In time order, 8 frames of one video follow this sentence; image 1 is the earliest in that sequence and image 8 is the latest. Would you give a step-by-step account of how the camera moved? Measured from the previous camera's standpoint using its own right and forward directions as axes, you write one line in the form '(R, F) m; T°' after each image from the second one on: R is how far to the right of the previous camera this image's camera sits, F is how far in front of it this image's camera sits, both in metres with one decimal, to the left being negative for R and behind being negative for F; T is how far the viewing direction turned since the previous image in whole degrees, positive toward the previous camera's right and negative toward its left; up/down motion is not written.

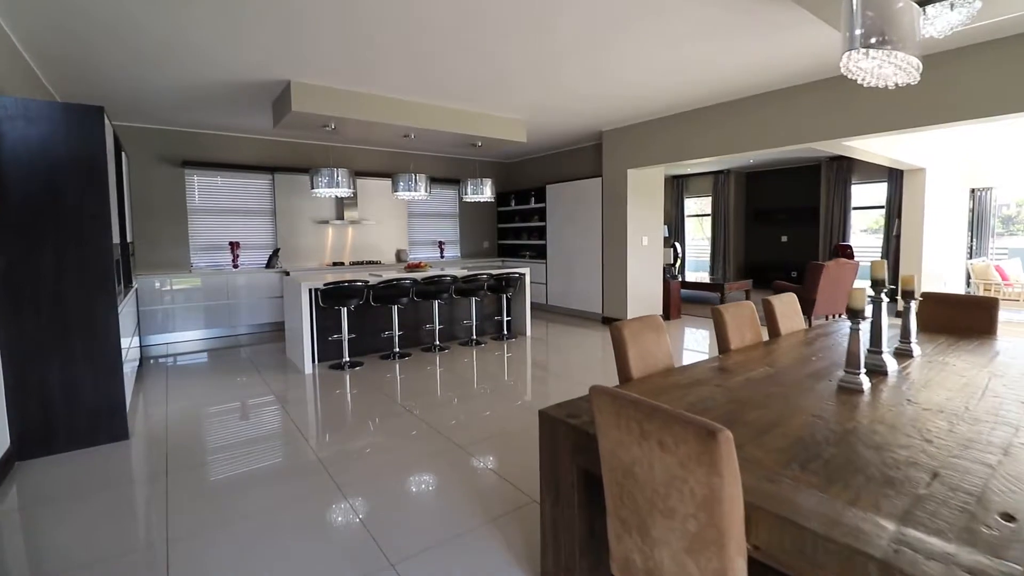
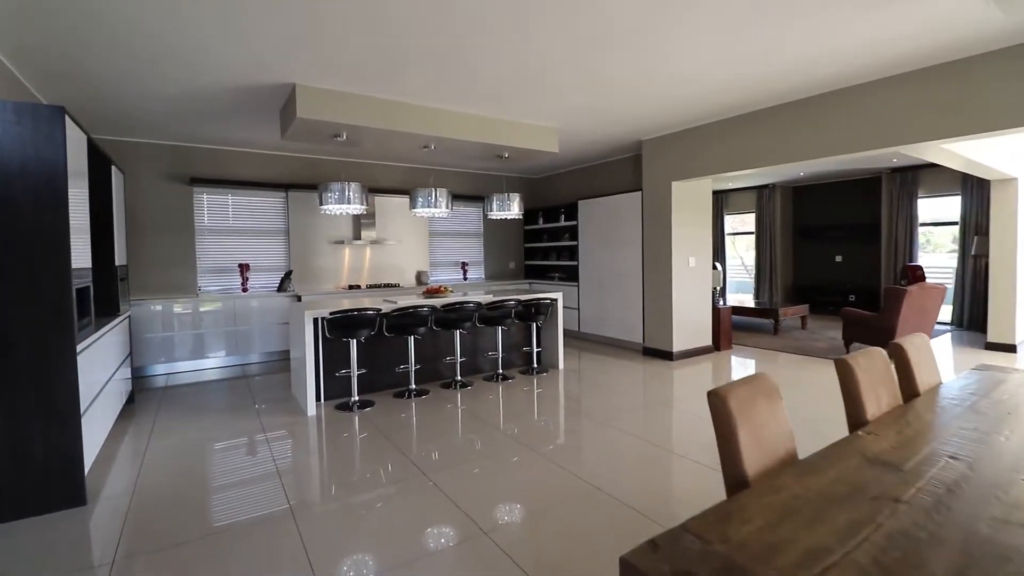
(-0.1, +0.6) m; -3°
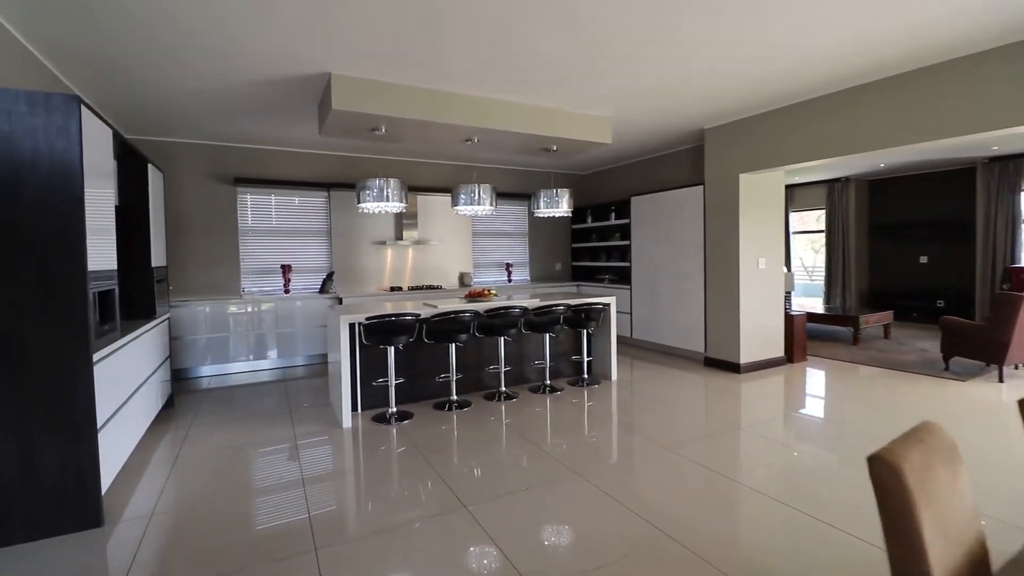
(-0.1, +0.4) m; -5°
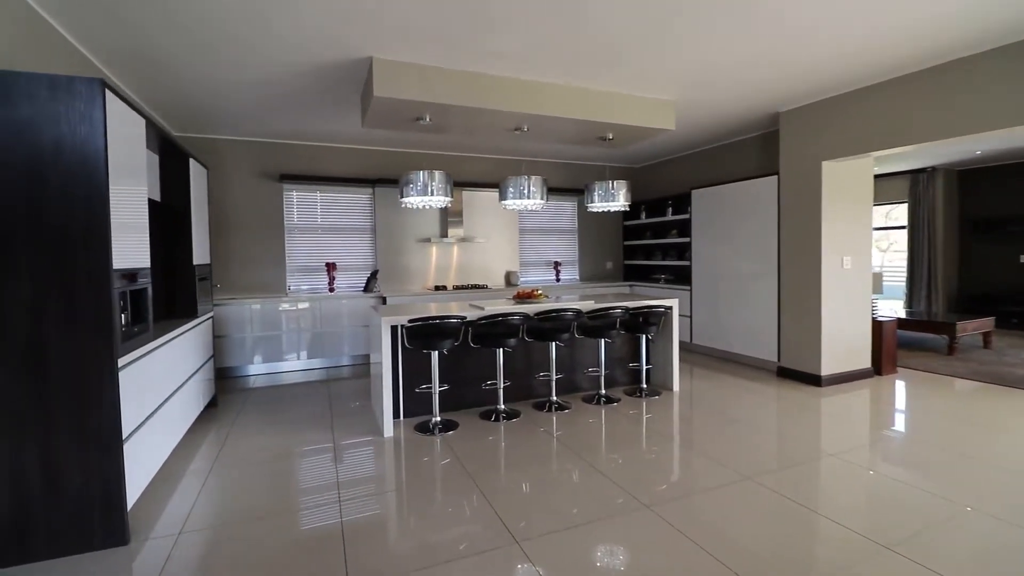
(-0.1, +0.3) m; -5°
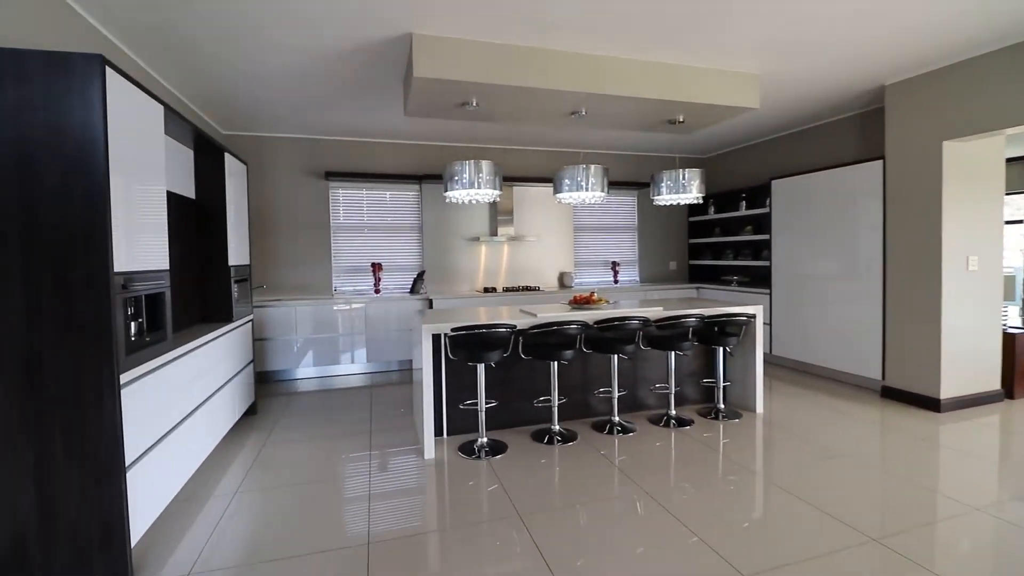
(0.0, +0.4) m; -6°
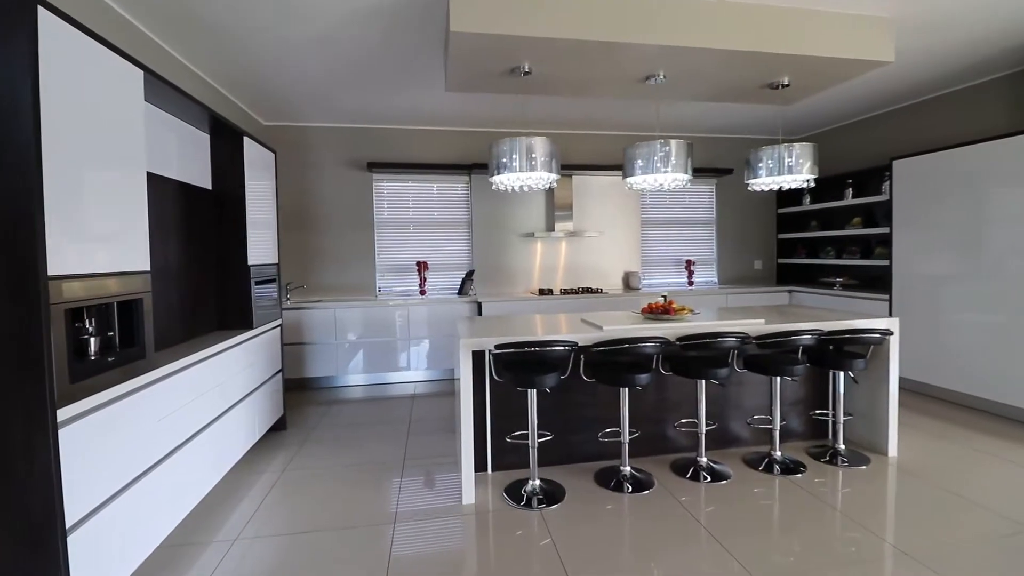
(0.0, +0.6) m; -6°
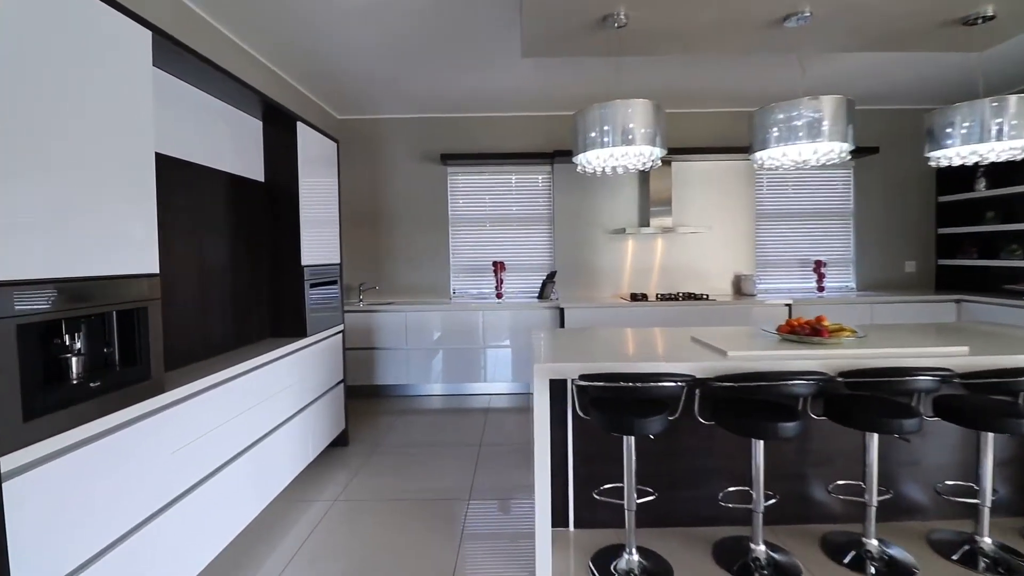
(0.0, +0.6) m; -9°
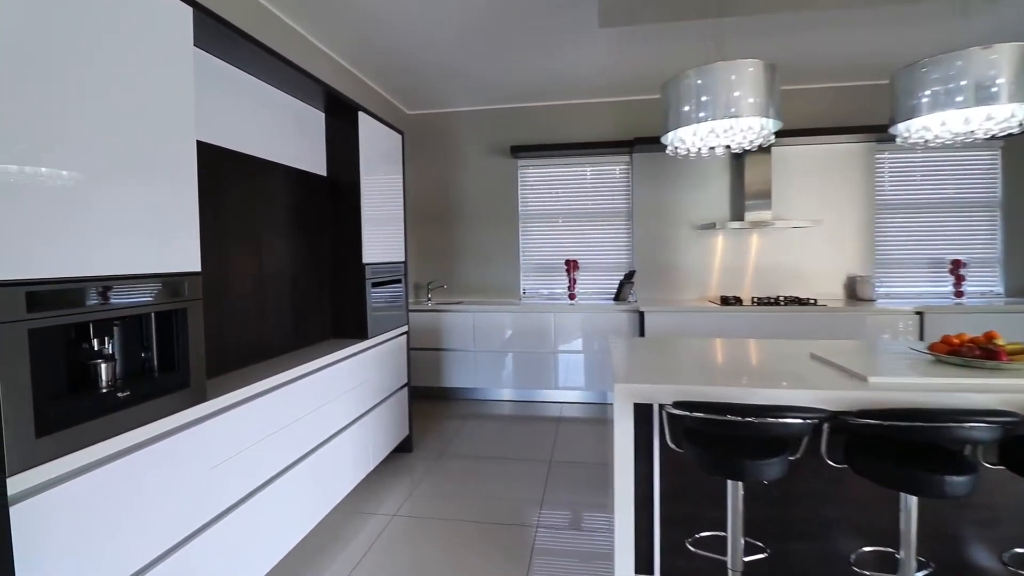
(0.0, +0.3) m; -8°
